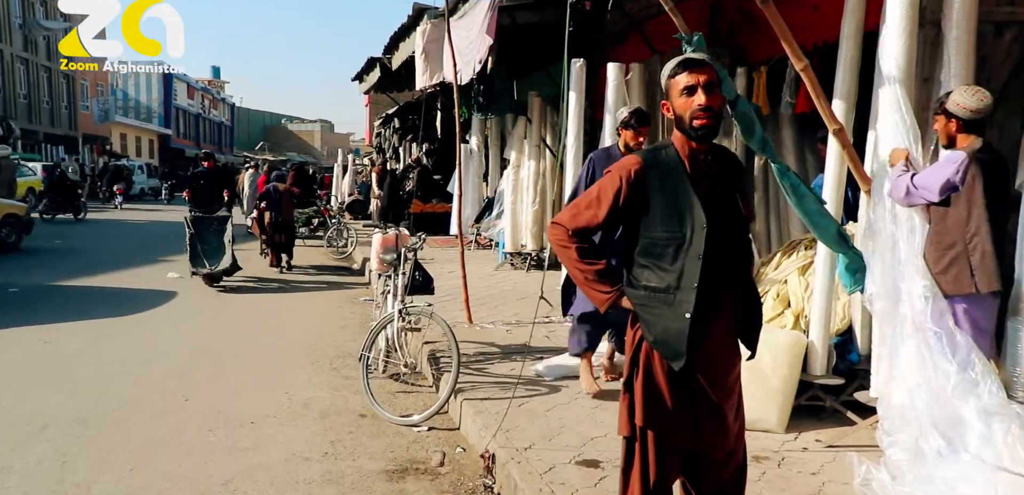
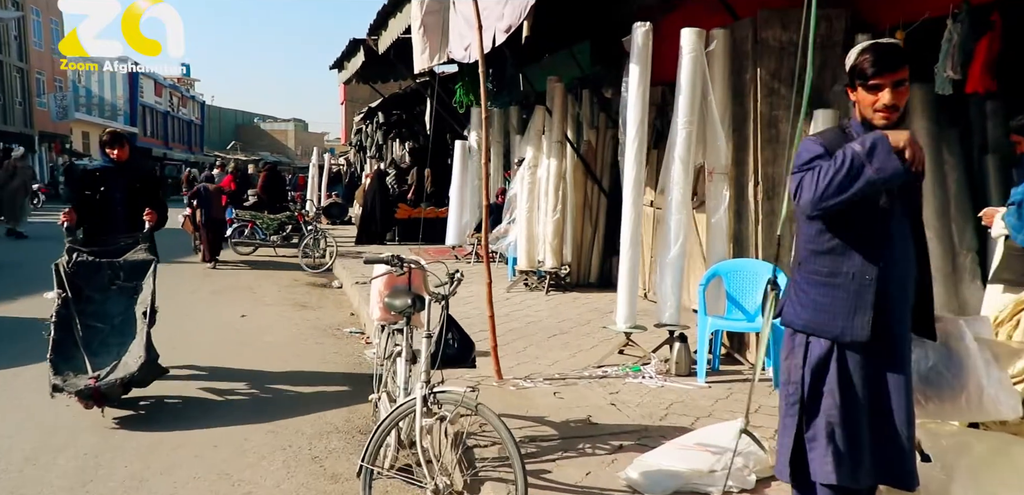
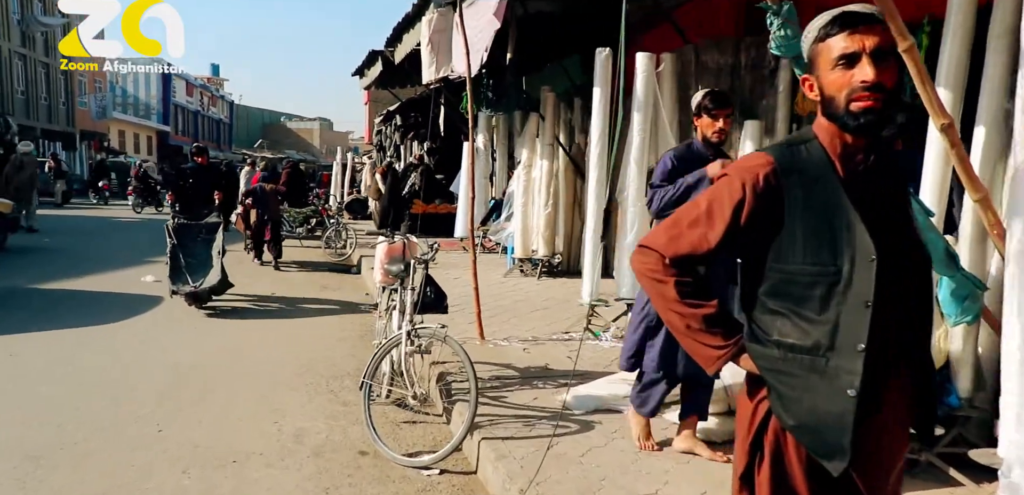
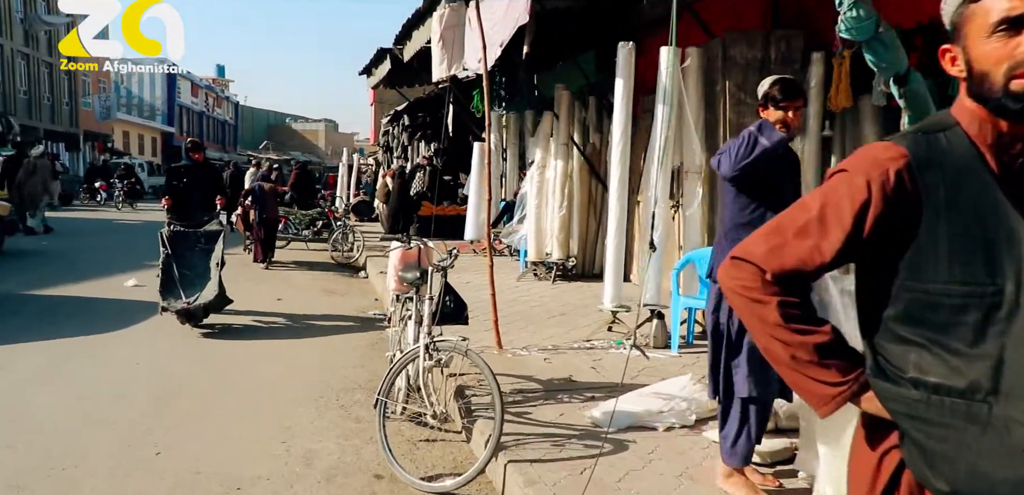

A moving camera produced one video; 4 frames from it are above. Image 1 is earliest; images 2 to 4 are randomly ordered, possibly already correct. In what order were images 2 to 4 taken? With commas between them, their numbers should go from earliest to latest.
3, 4, 2
